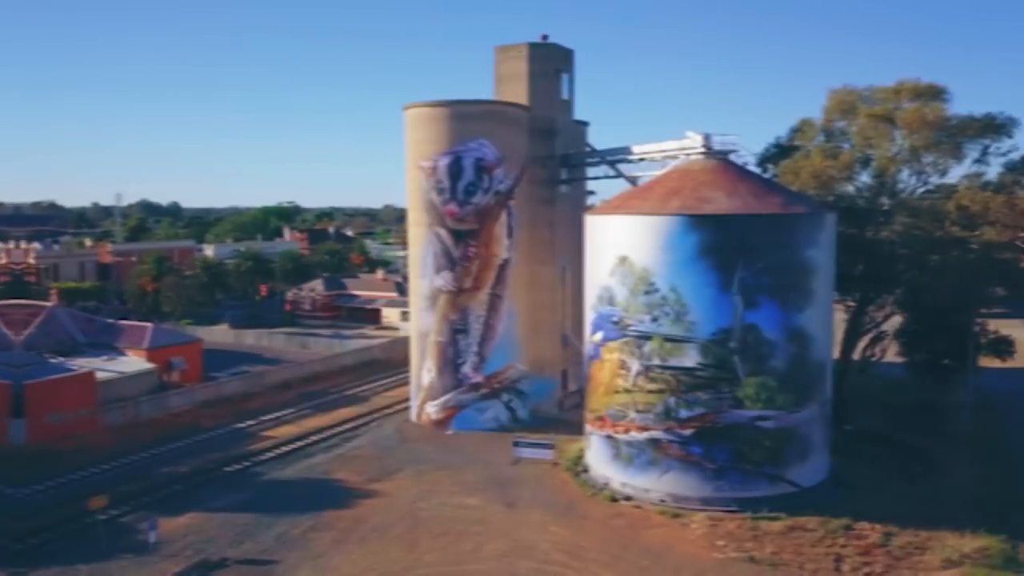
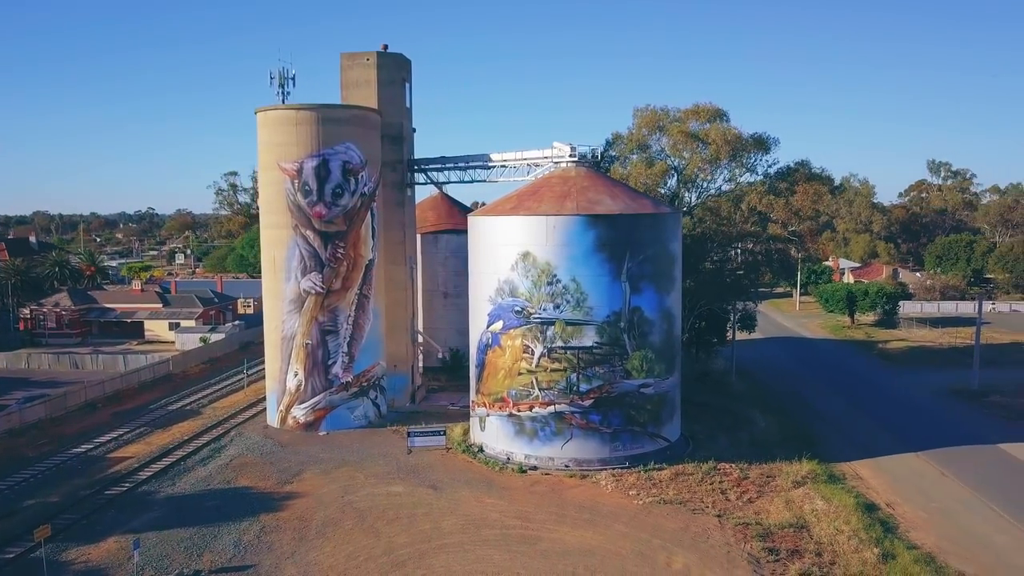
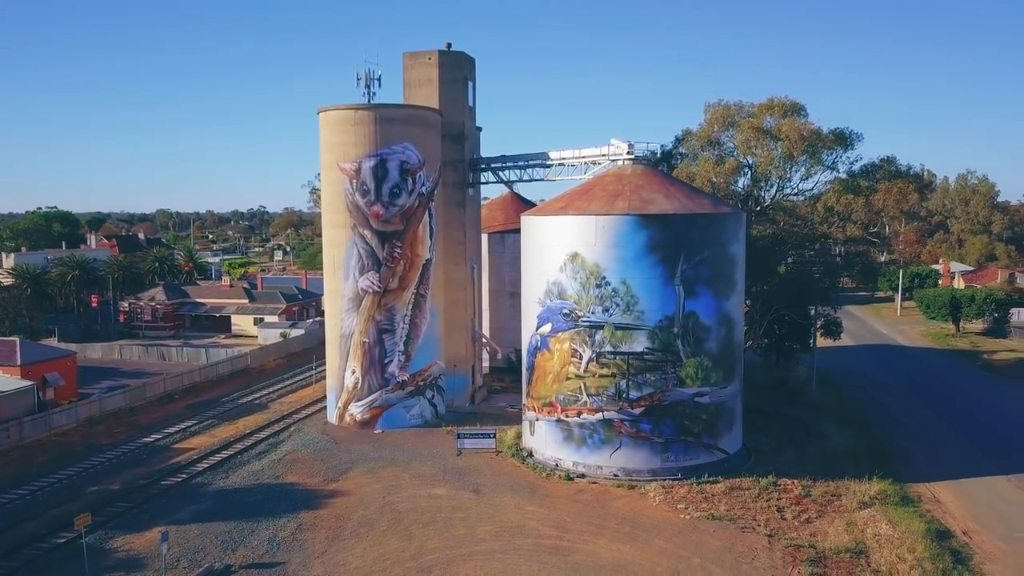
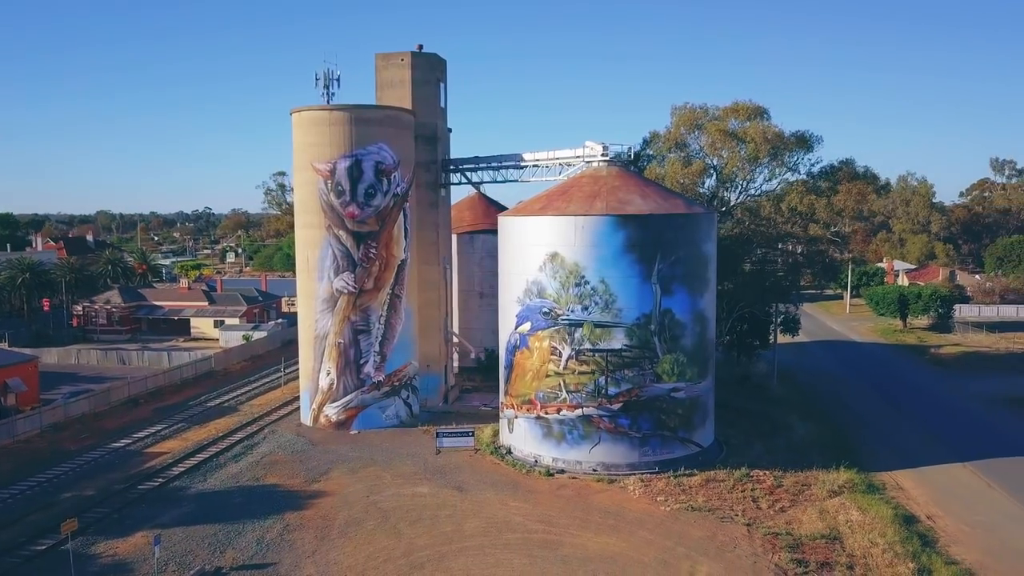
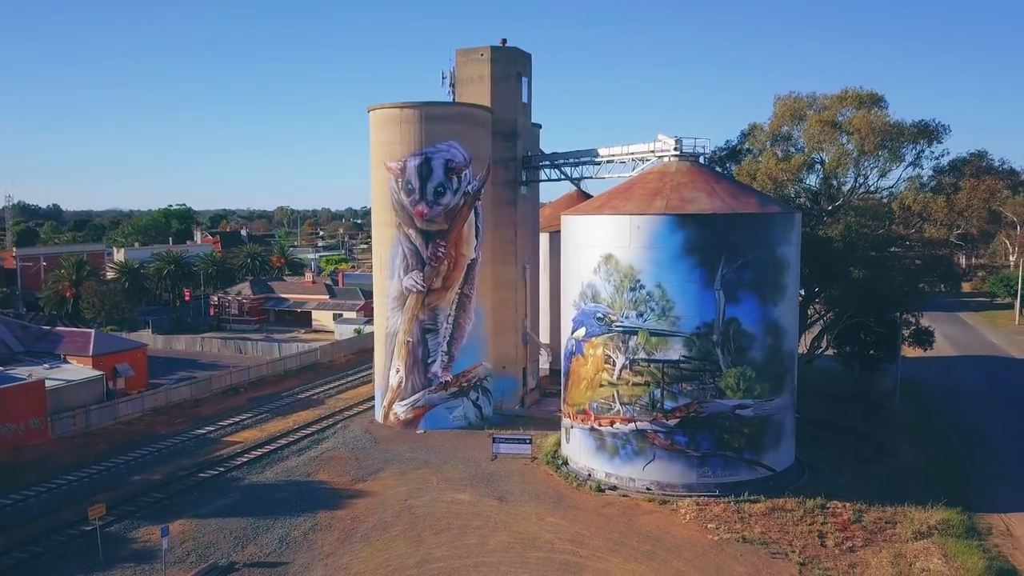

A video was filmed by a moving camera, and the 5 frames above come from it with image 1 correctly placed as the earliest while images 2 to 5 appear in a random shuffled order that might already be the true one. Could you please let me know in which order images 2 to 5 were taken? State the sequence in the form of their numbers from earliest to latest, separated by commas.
5, 3, 4, 2
